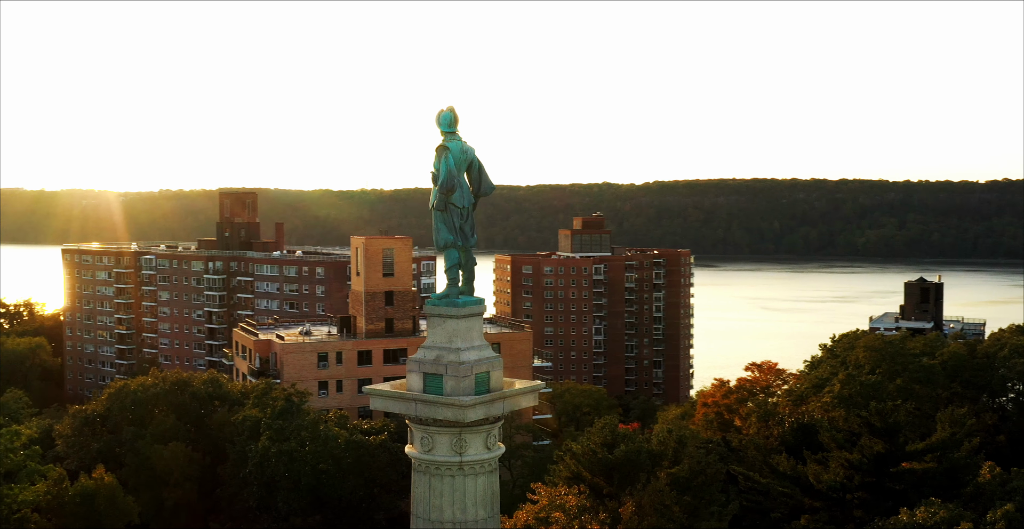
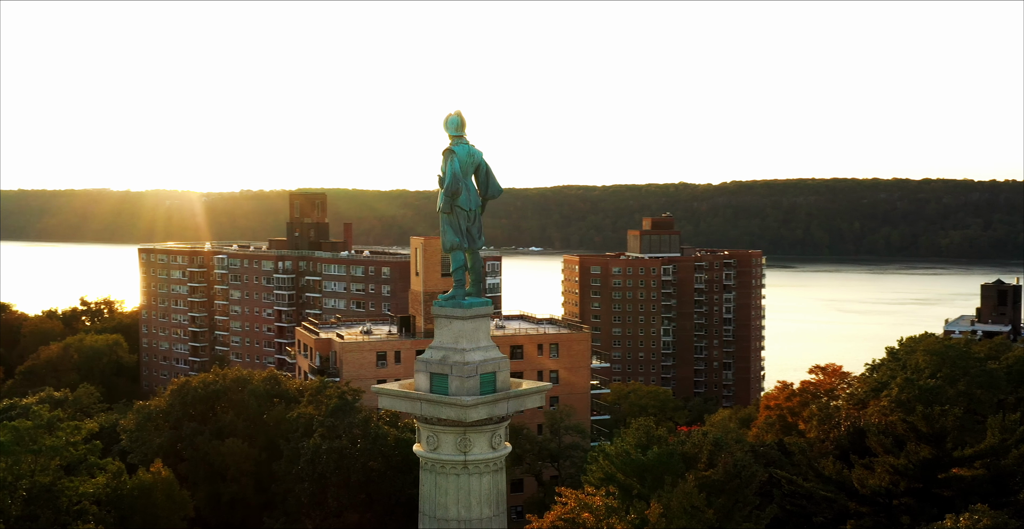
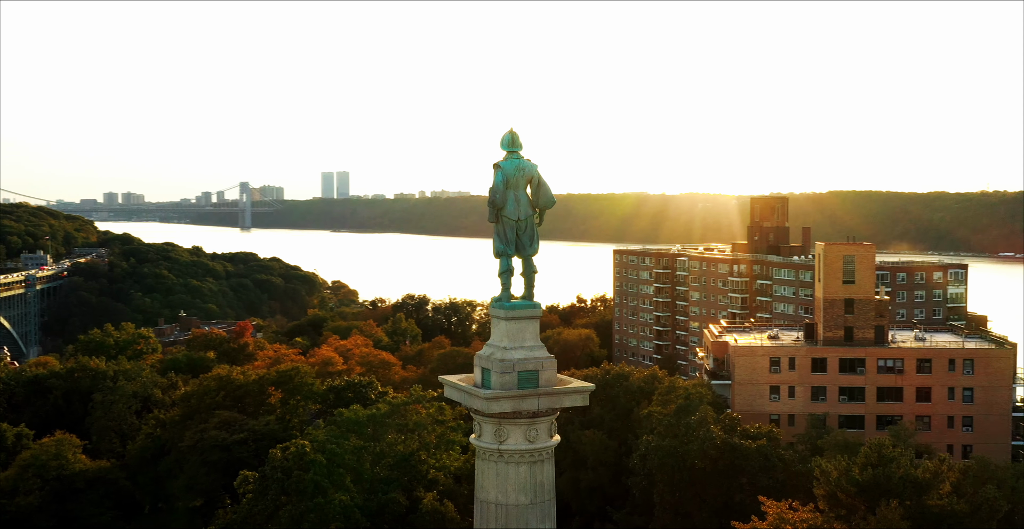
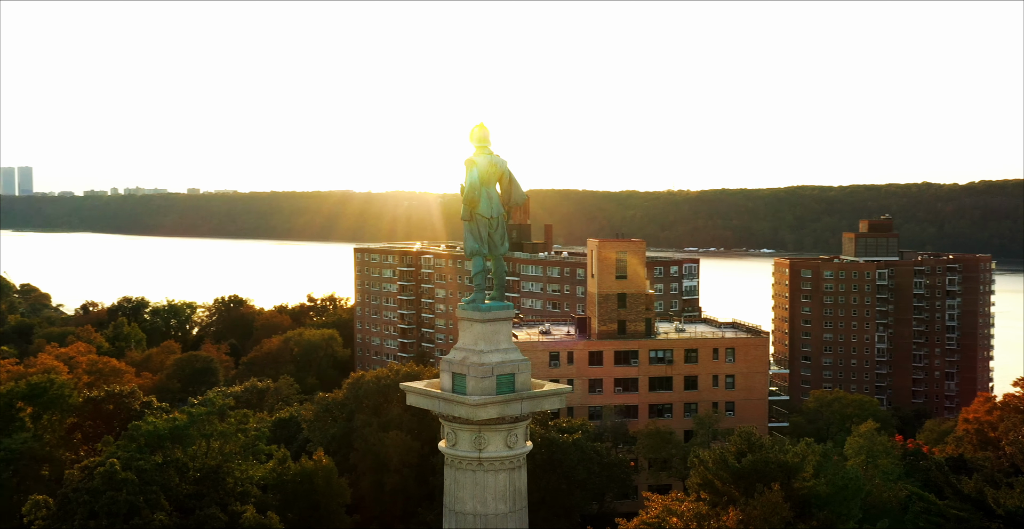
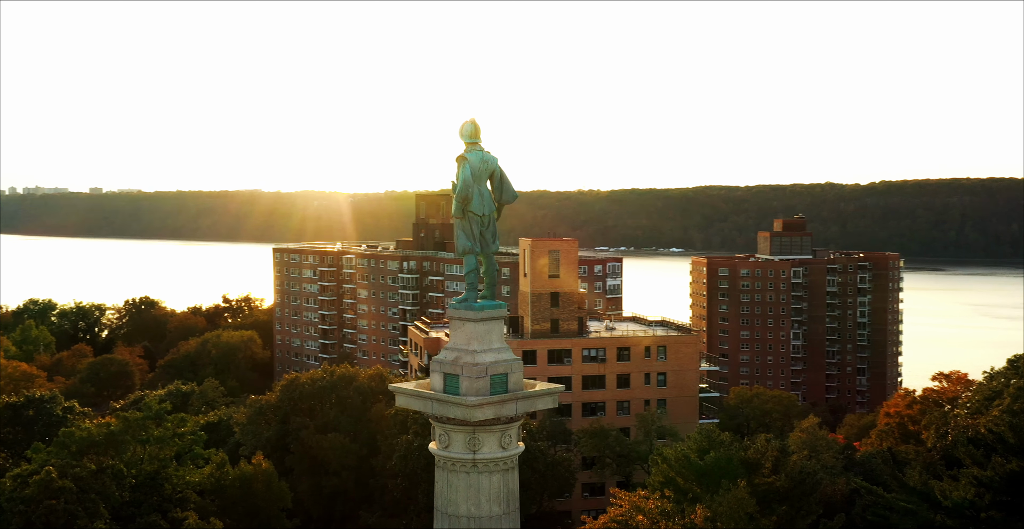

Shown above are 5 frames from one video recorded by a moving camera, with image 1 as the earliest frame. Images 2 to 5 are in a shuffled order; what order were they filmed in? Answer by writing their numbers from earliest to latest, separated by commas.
2, 5, 4, 3
